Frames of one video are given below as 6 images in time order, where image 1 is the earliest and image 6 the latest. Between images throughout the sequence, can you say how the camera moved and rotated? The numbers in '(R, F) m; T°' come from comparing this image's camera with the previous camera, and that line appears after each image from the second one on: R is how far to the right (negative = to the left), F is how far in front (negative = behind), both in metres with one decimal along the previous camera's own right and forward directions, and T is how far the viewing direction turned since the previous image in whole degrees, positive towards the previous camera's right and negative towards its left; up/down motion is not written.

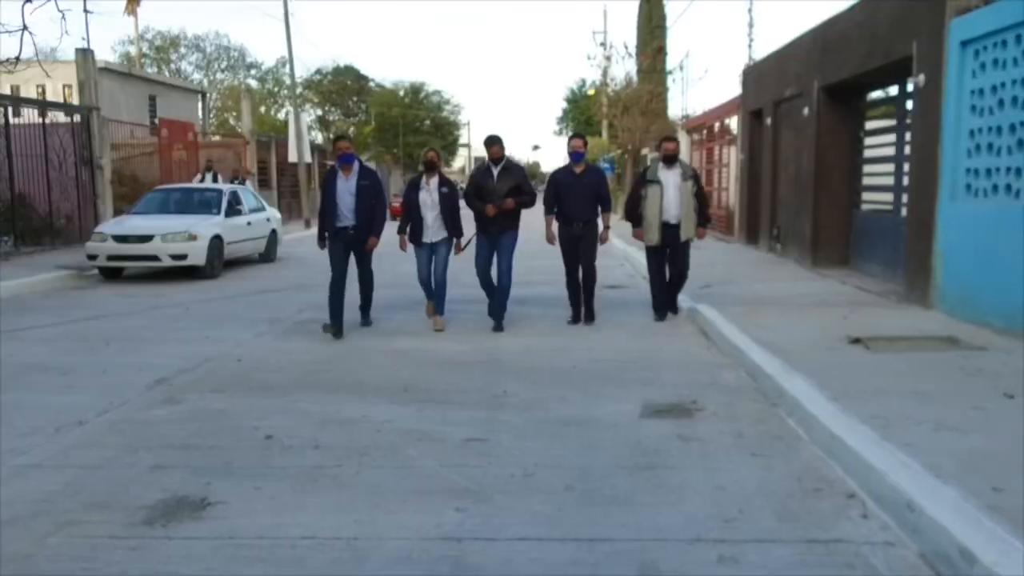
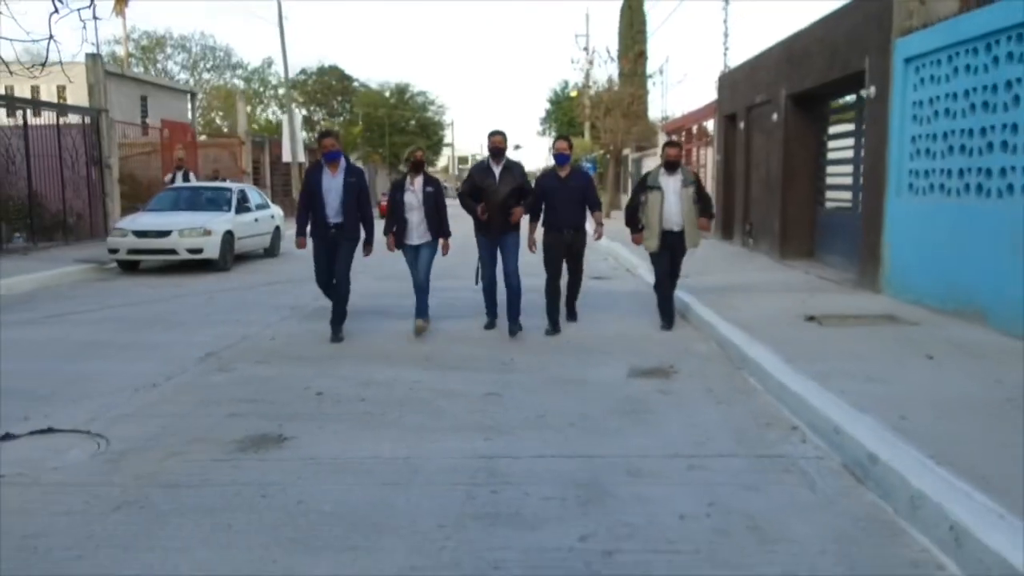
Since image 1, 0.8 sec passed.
(-0.2, -1.2) m; +1°
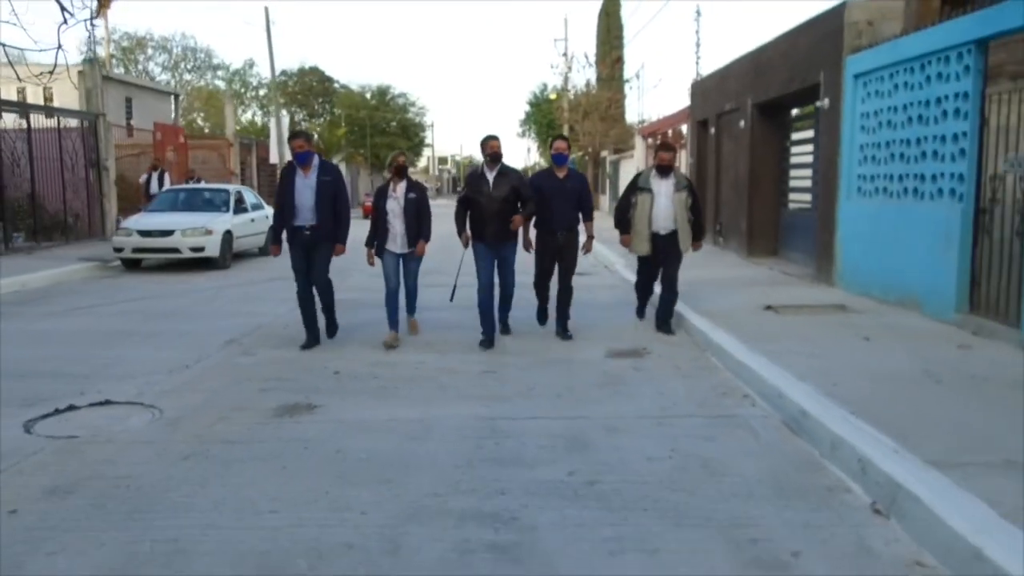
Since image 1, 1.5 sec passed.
(-0.1, -1.0) m; +1°
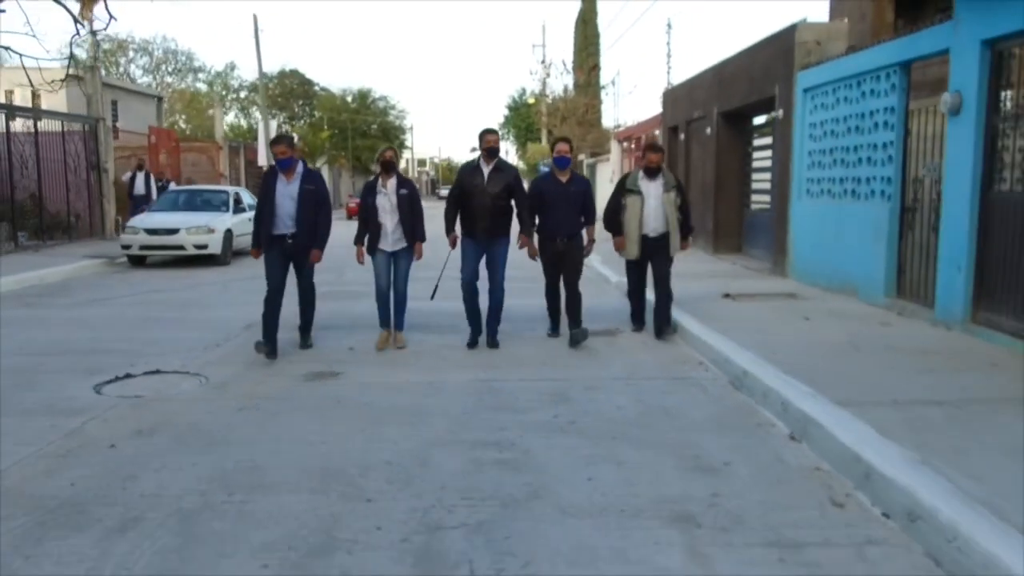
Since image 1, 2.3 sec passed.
(-0.1, -1.2) m; +1°
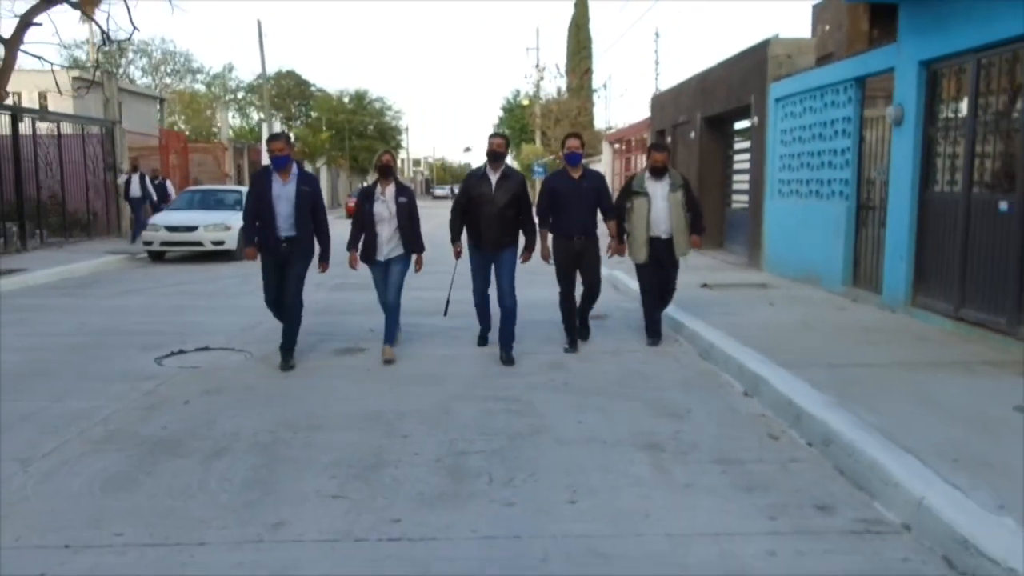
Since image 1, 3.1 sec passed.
(-0.1, -1.2) m; 0°
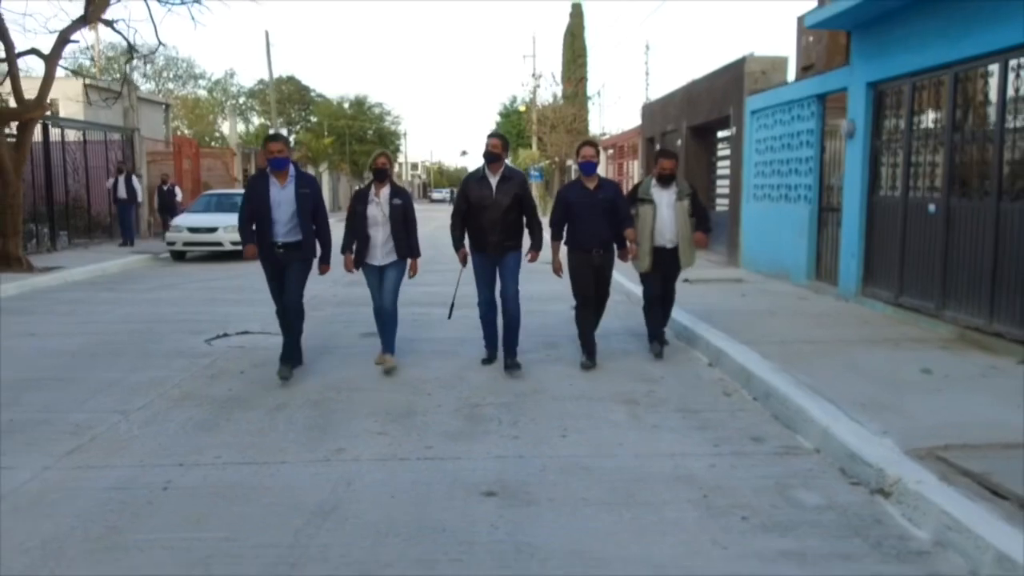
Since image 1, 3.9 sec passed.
(-0.1, -1.4) m; 0°
